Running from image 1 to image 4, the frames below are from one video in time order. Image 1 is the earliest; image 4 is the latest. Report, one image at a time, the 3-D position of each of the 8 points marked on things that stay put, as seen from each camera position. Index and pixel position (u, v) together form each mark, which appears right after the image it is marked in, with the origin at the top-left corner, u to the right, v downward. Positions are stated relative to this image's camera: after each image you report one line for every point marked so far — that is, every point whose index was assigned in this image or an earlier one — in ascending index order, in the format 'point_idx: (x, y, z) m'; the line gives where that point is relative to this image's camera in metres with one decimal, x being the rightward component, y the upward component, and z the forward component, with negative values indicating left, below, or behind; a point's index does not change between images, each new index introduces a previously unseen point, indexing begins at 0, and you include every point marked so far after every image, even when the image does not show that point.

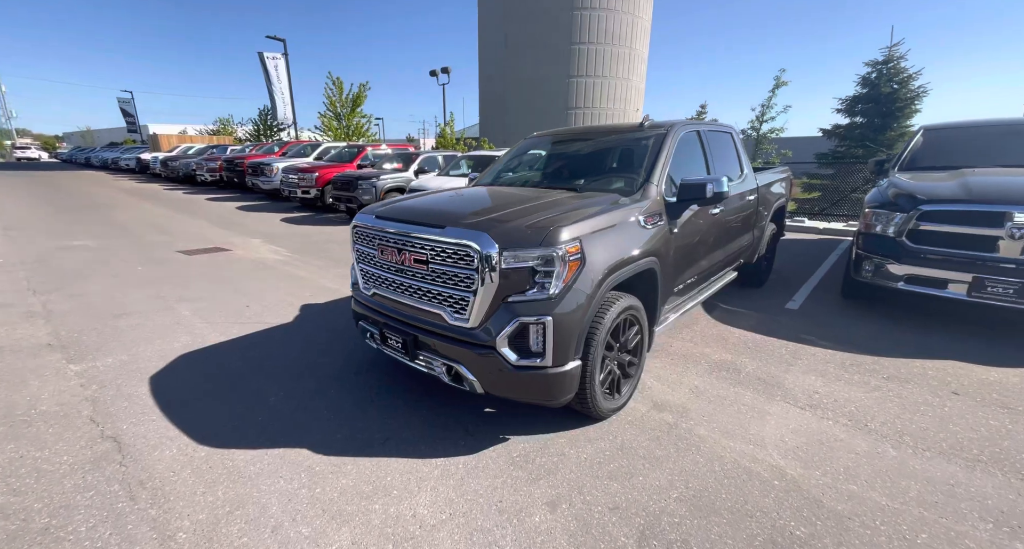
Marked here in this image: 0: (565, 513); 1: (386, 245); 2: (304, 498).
0: (+0.3, -1.1, +2.0) m
1: (-0.8, +0.2, +2.6) m
2: (-1.0, -1.1, +2.0) m
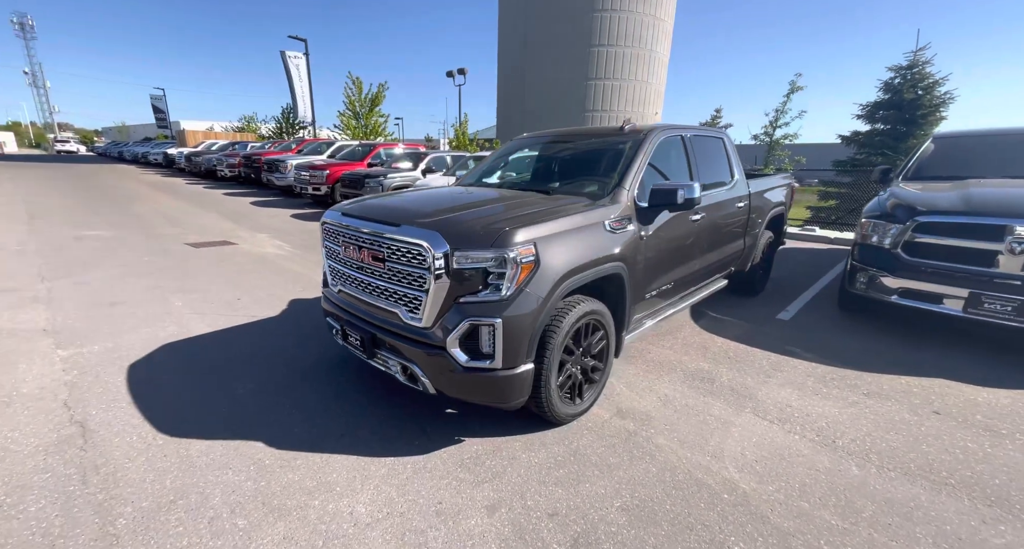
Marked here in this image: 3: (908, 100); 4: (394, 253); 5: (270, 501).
0: (0.0, -1.2, +1.9) m
1: (-1.0, +0.2, +2.6) m
2: (-1.3, -1.1, +2.0) m
3: (+14.0, +6.2, +14.5) m
4: (-0.7, +0.1, +2.4) m
5: (-1.2, -1.1, +2.0) m
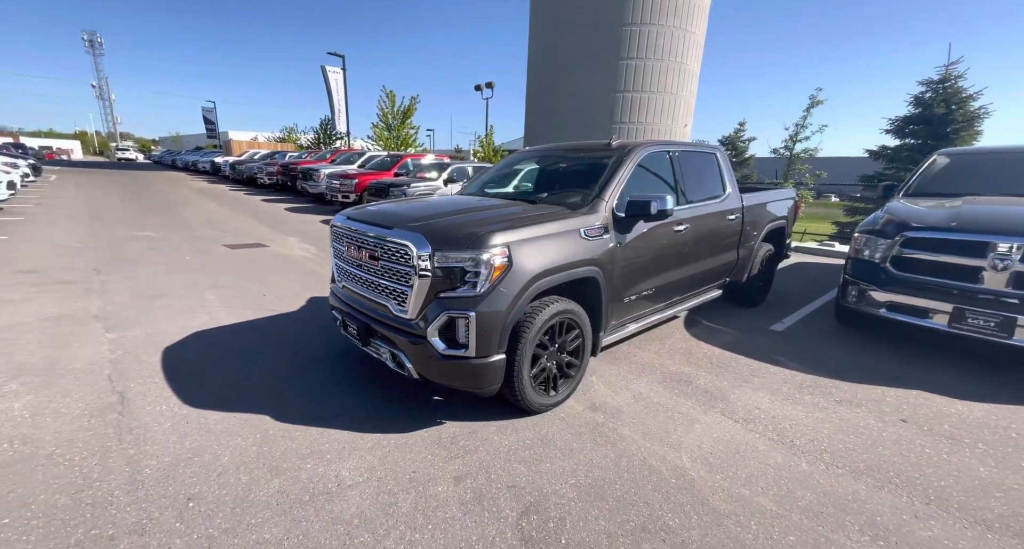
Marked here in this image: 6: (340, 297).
0: (-0.2, -1.1, +2.2) m
1: (-1.2, +0.2, +3.0) m
2: (-1.5, -1.0, +2.4) m
3: (+14.8, +5.5, +14.0) m
4: (-0.8, +0.1, +2.7) m
5: (-1.3, -1.0, +2.3) m
6: (-1.3, -0.2, +3.2) m
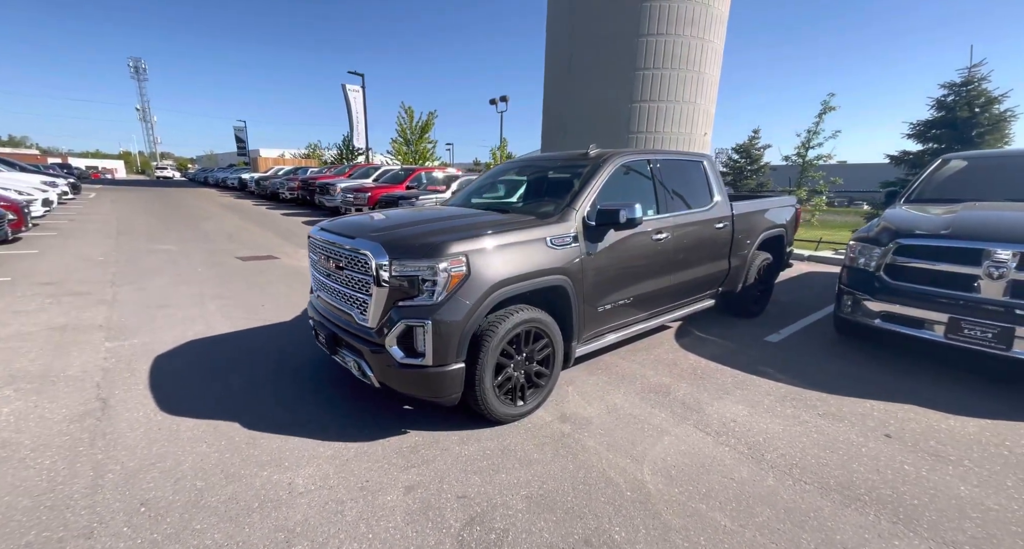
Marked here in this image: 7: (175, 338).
0: (-0.5, -1.2, +2.2) m
1: (-1.4, +0.2, +3.1) m
2: (-1.8, -1.1, +2.4) m
3: (+15.0, +5.2, +13.5) m
4: (-1.1, +0.1, +2.8) m
5: (-1.6, -1.1, +2.3) m
6: (-1.5, -0.2, +3.3) m
7: (-3.5, -0.7, +4.3) m
